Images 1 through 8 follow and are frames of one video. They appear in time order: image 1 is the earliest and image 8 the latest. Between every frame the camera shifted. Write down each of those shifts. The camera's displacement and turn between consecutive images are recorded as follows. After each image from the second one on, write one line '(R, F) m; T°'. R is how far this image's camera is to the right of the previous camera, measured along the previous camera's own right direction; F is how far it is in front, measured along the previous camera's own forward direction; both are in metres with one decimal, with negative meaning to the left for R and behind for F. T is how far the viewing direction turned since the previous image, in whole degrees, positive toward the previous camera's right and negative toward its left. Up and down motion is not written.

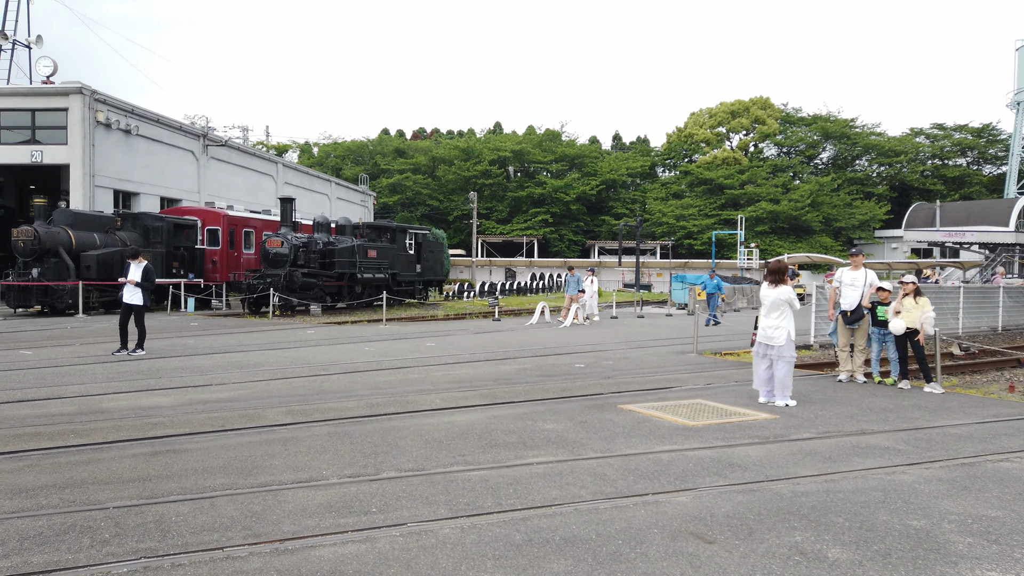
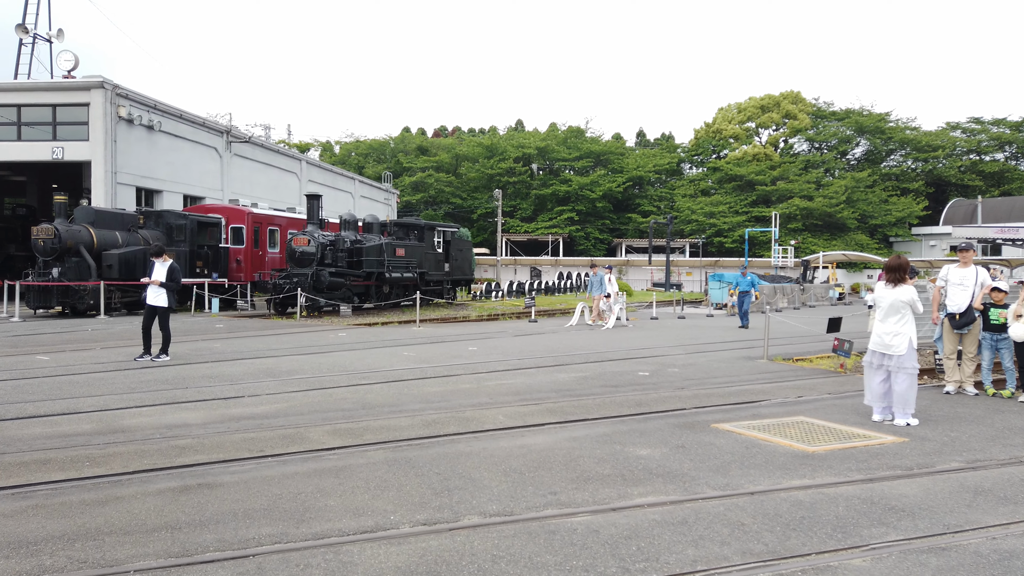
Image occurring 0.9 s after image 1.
(-0.5, +1.0) m; -1°
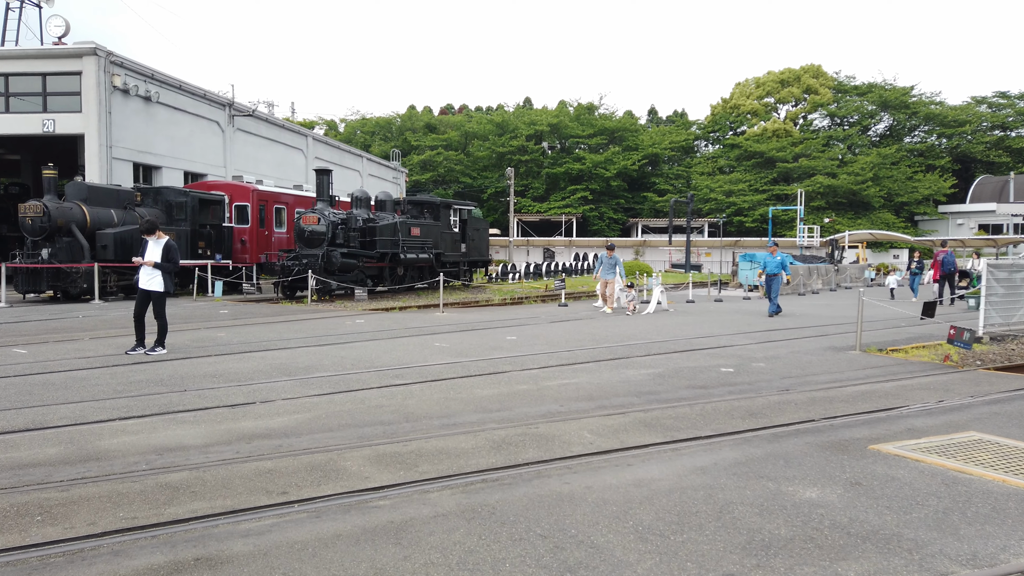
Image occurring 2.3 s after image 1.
(-0.6, +1.6) m; 0°
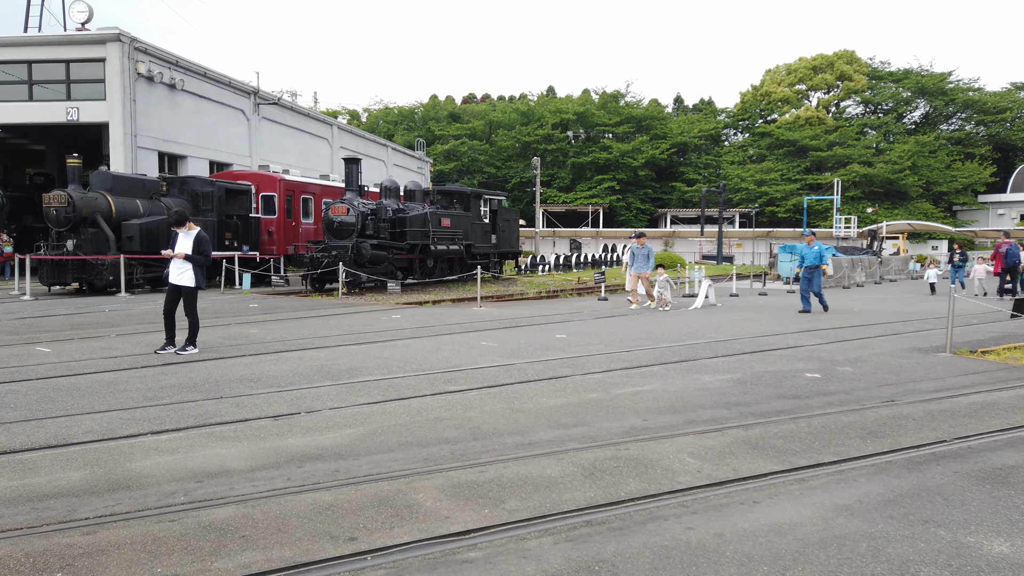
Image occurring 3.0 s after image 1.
(-0.4, +0.8) m; -1°
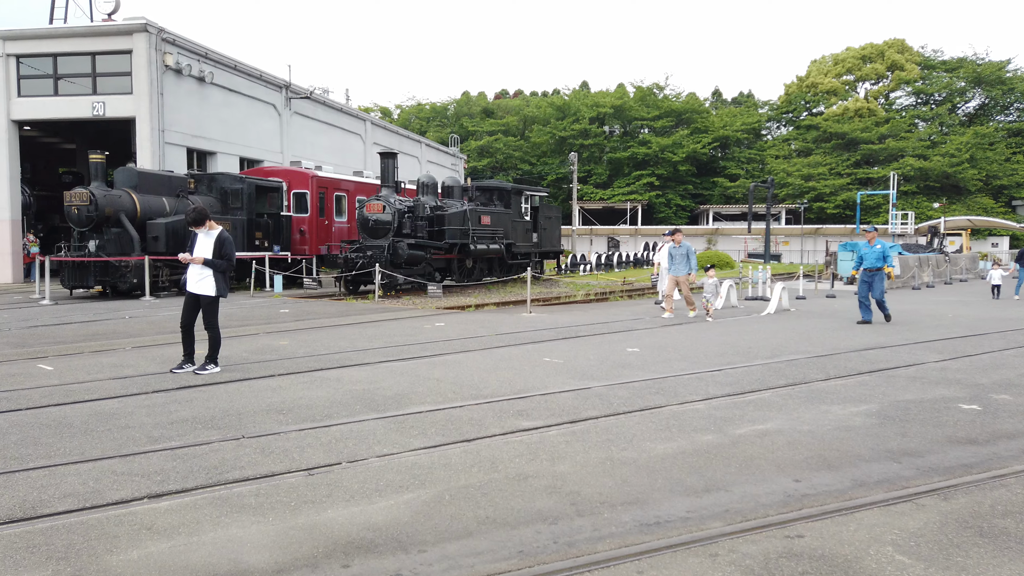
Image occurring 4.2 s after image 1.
(-0.4, +1.4) m; -2°
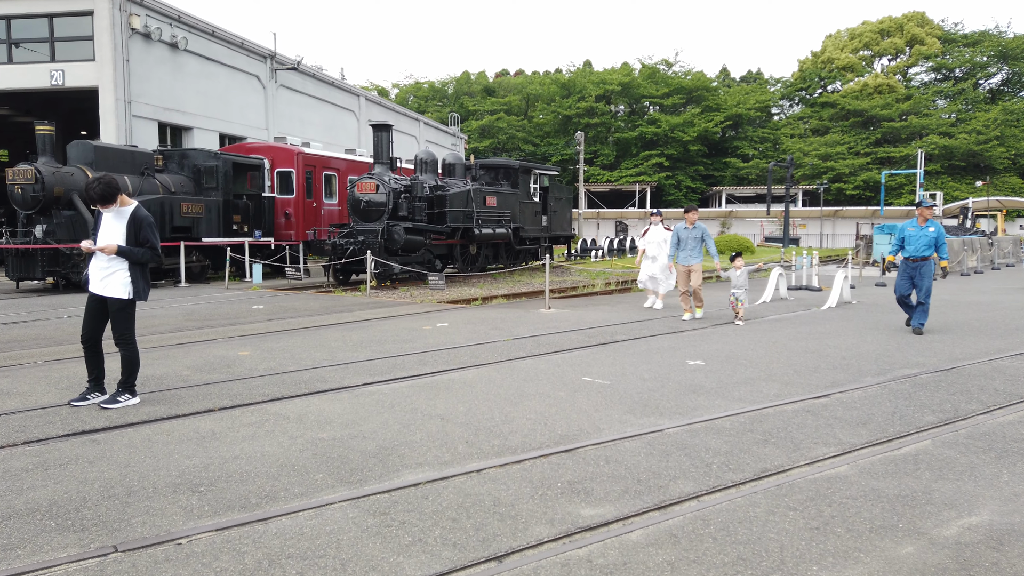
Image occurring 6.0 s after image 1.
(-0.2, +2.2) m; 0°
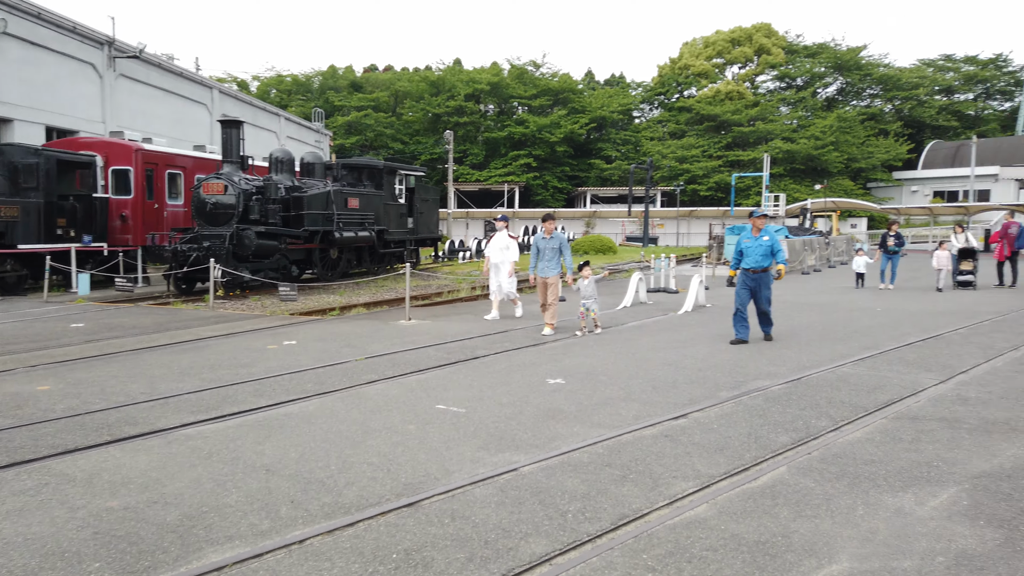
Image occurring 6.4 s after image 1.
(+0.2, +0.5) m; +10°
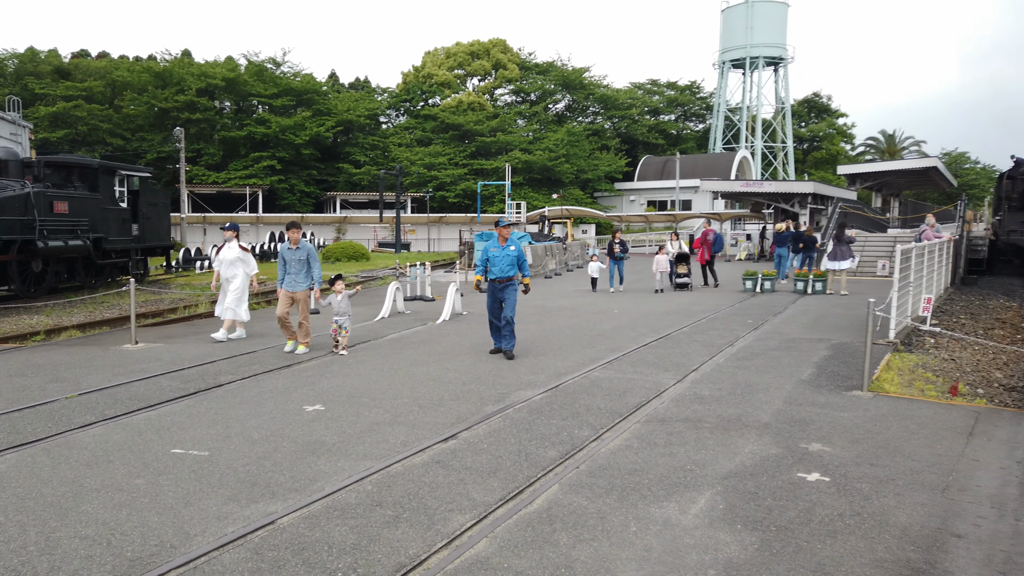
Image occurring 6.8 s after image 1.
(0.0, +0.4) m; +19°
